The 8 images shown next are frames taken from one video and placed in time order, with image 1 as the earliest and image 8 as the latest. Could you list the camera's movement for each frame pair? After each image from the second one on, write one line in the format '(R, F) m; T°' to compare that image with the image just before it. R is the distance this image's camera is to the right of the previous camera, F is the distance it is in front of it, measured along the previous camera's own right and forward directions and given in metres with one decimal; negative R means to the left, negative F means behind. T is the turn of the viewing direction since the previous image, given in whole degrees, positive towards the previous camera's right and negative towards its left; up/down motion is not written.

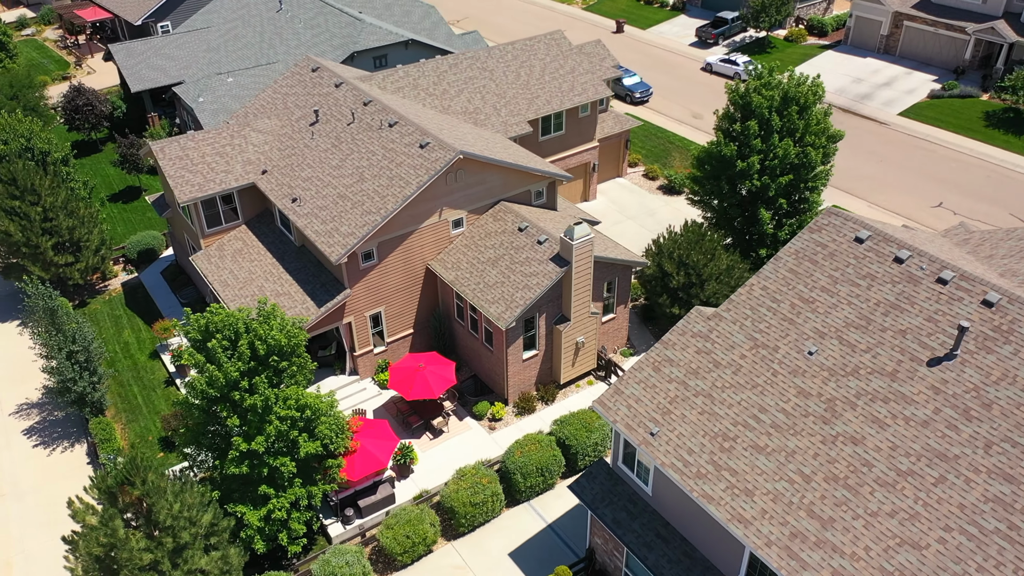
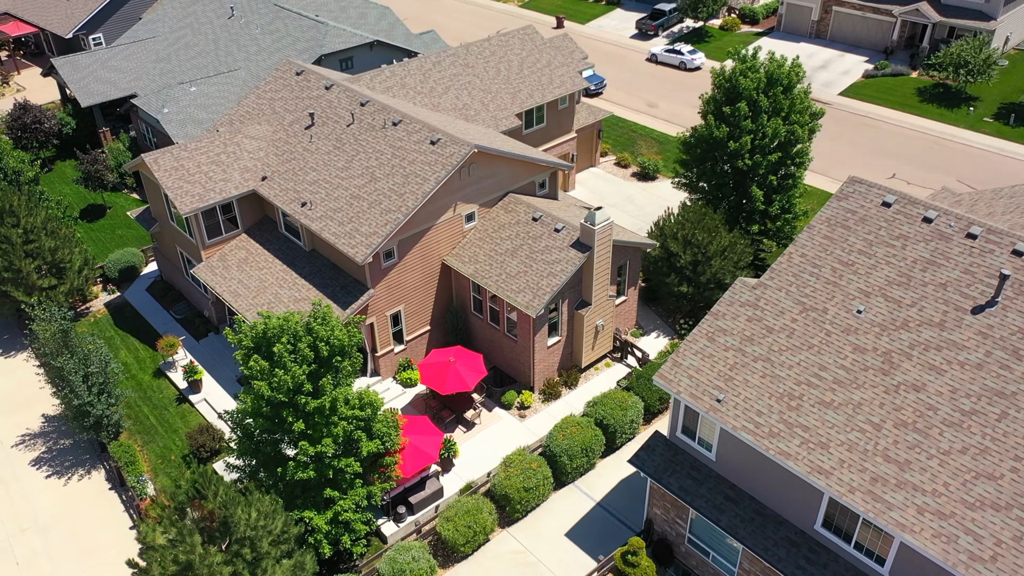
(-3.4, -0.2) m; +6°
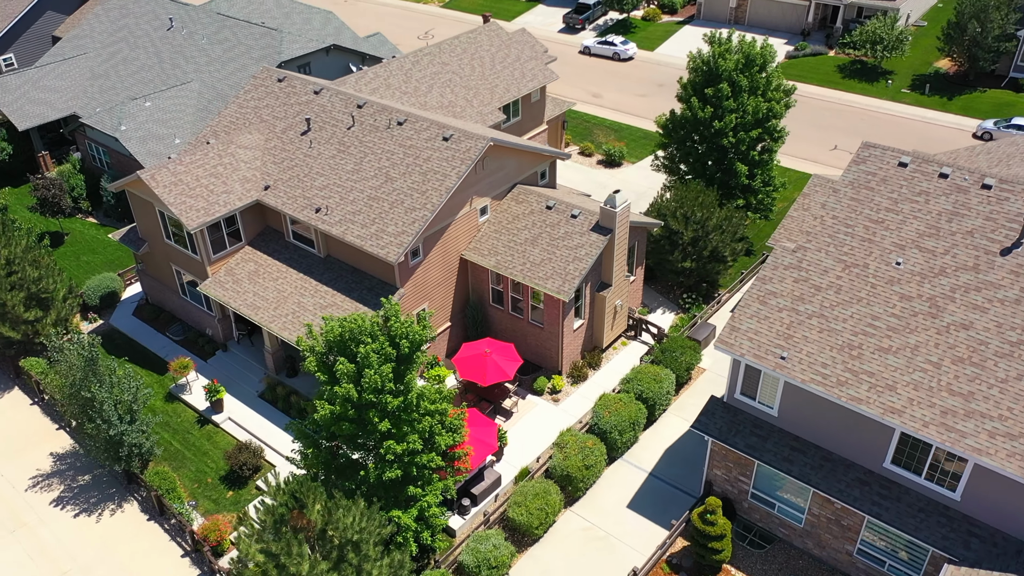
(-4.2, -0.2) m; +7°
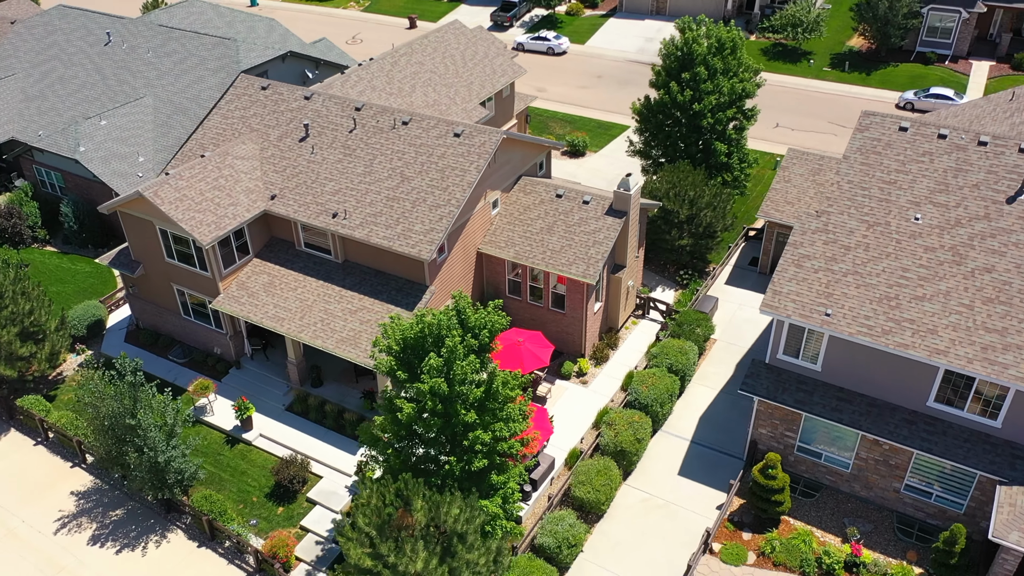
(-4.2, -0.2) m; +7°
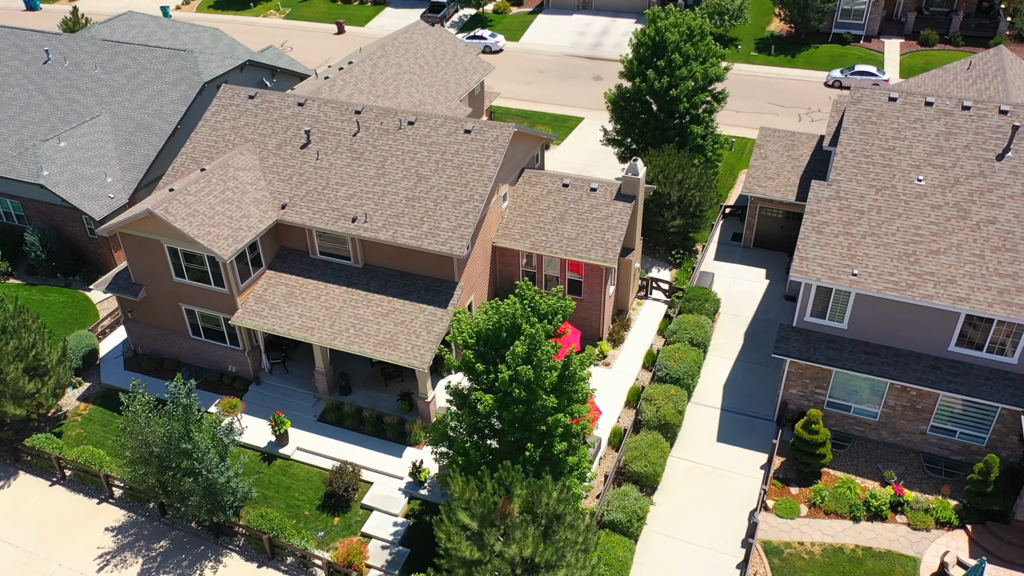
(-4.0, -0.1) m; +7°
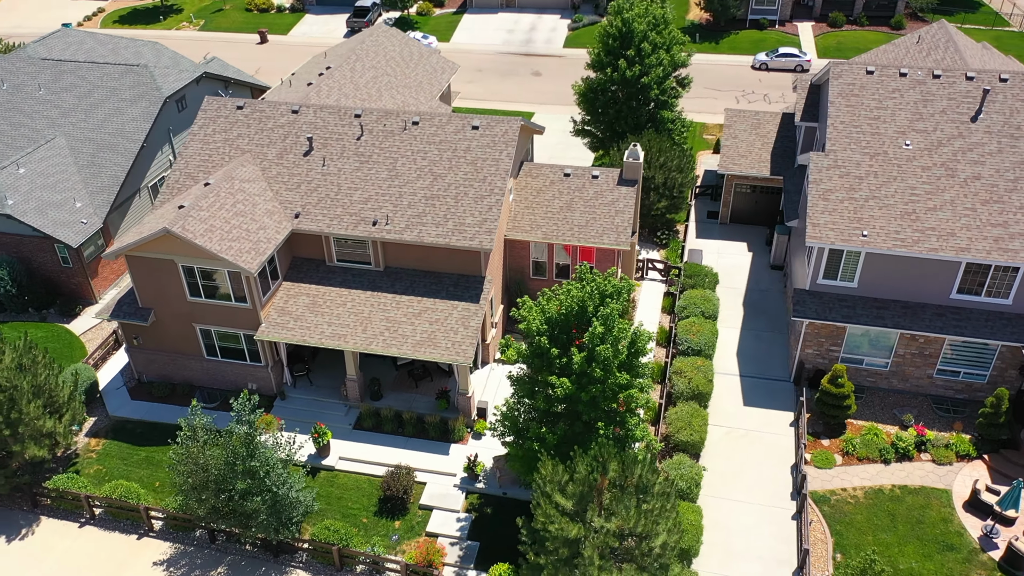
(-4.1, -0.1) m; +7°
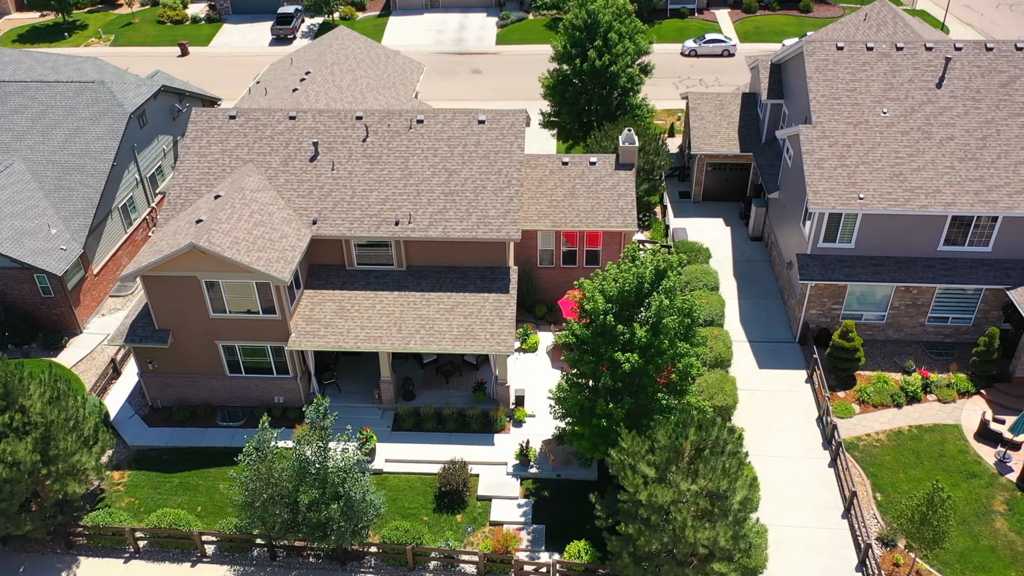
(-4.1, -0.2) m; +7°
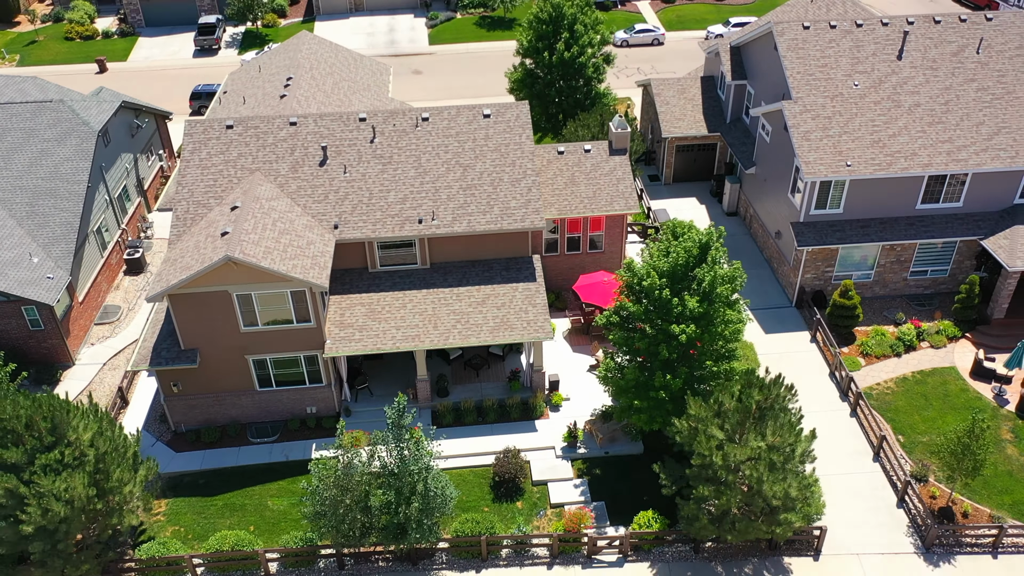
(-4.1, -0.1) m; +7°
